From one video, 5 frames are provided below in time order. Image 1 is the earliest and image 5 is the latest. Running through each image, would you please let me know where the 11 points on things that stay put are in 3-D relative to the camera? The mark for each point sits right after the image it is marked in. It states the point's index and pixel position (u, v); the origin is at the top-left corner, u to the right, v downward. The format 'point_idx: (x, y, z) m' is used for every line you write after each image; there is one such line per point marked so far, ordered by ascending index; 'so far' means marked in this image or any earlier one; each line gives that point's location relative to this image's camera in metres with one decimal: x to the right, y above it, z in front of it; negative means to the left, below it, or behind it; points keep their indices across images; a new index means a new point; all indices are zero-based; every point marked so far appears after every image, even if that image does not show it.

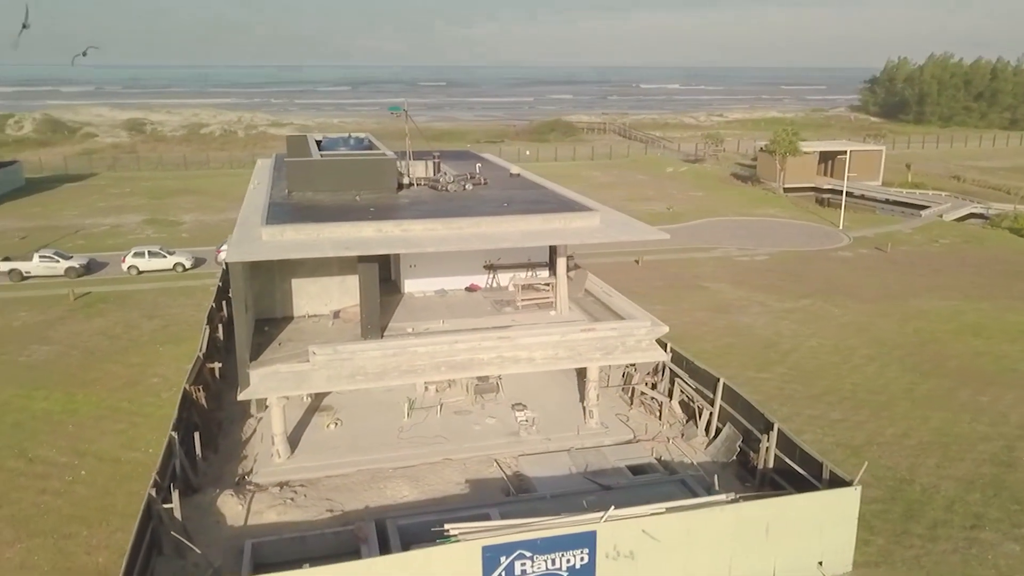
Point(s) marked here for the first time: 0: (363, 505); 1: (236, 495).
0: (-3.1, -4.5, +17.2) m
1: (-5.7, -4.2, +16.9) m
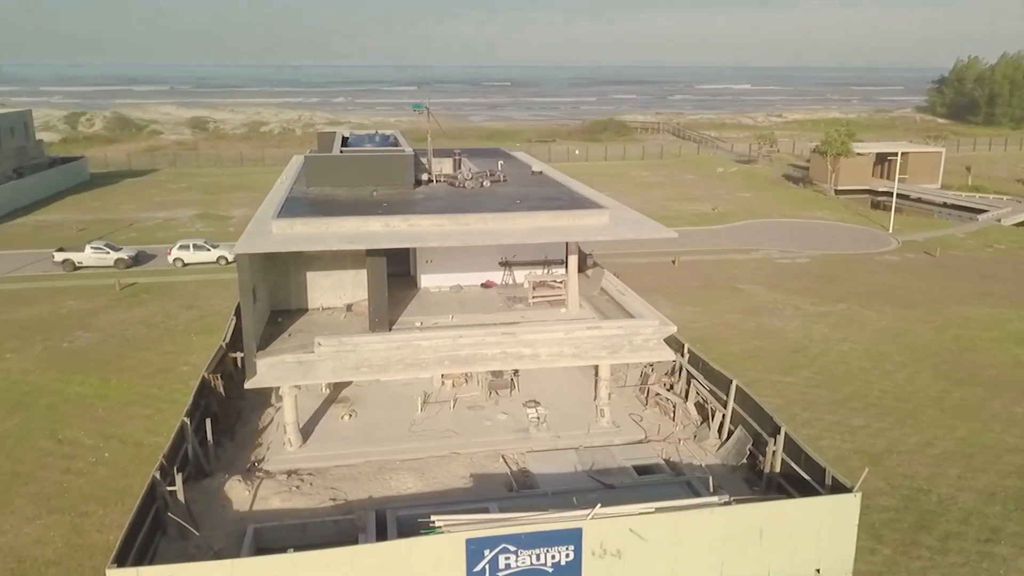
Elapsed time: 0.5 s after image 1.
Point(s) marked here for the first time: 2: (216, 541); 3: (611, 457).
0: (-3.1, -4.4, +17.5) m
1: (-5.7, -4.0, +17.4) m
2: (-5.5, -4.8, +15.6) m
3: (+2.3, -3.9, +19.1) m
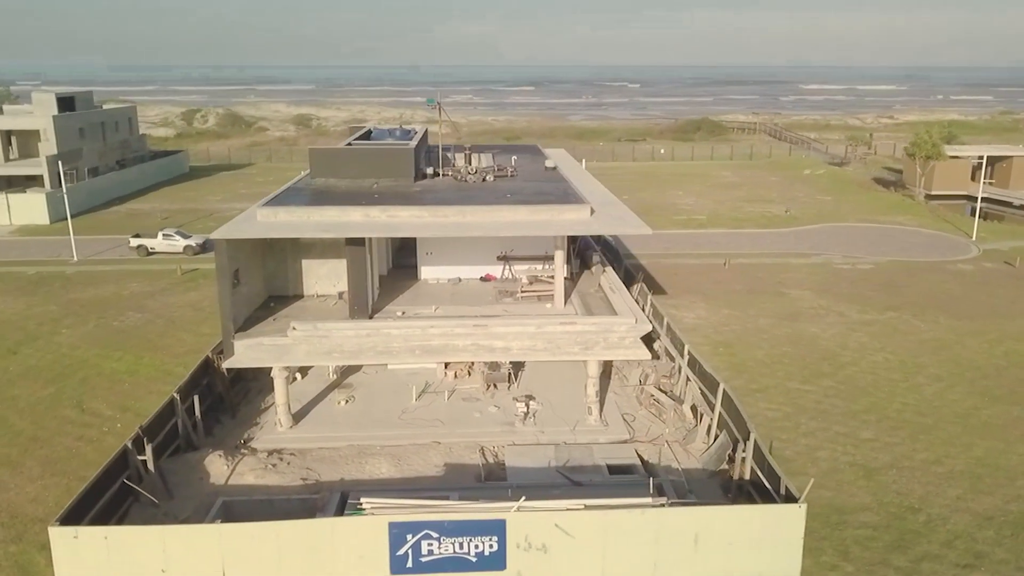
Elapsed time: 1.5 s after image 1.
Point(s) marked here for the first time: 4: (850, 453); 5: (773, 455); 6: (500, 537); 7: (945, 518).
0: (-3.8, -4.1, +18.0) m
1: (-6.3, -3.7, +18.2) m
2: (-6.5, -4.4, +16.4) m
3: (+1.8, -3.8, +19.0) m
4: (+8.0, -3.9, +19.6) m
5: (+6.1, -3.9, +19.4) m
6: (-0.2, -4.1, +13.5) m
7: (+8.8, -4.7, +16.8) m
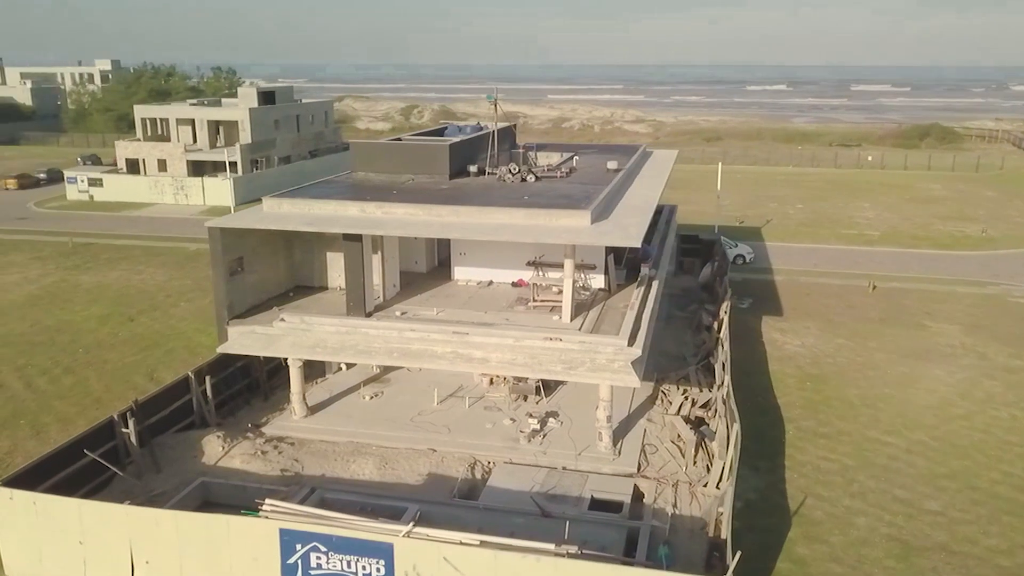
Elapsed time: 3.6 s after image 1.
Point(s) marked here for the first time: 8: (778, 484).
0: (-4.1, -4.0, +17.9) m
1: (-6.5, -3.4, +18.8) m
2: (-7.2, -4.1, +17.1) m
3: (+1.4, -4.1, +17.3) m
4: (+7.6, -4.7, +16.3) m
5: (+5.7, -4.6, +16.6) m
6: (-1.9, -4.2, +12.6) m
7: (+7.6, -5.5, +13.4) m
8: (+5.7, -4.2, +17.9) m
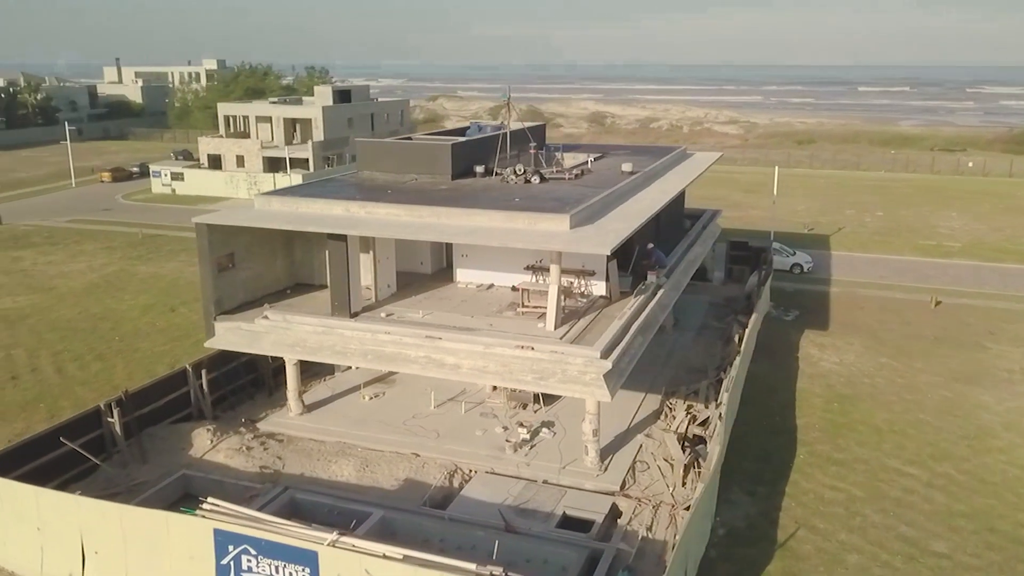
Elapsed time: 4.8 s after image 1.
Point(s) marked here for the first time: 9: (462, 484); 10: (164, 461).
0: (-4.6, -4.0, +17.9) m
1: (-6.8, -3.3, +19.0) m
2: (-7.7, -3.9, +17.4) m
3: (+0.9, -4.2, +16.6) m
4: (+6.9, -5.0, +14.9) m
5: (+5.1, -4.8, +15.5) m
6: (-3.0, -4.2, +12.3) m
7: (+6.5, -5.8, +12.0) m
8: (+5.2, -4.5, +16.7) m
9: (-1.0, -4.1, +17.4) m
10: (-7.5, -3.8, +17.9) m
